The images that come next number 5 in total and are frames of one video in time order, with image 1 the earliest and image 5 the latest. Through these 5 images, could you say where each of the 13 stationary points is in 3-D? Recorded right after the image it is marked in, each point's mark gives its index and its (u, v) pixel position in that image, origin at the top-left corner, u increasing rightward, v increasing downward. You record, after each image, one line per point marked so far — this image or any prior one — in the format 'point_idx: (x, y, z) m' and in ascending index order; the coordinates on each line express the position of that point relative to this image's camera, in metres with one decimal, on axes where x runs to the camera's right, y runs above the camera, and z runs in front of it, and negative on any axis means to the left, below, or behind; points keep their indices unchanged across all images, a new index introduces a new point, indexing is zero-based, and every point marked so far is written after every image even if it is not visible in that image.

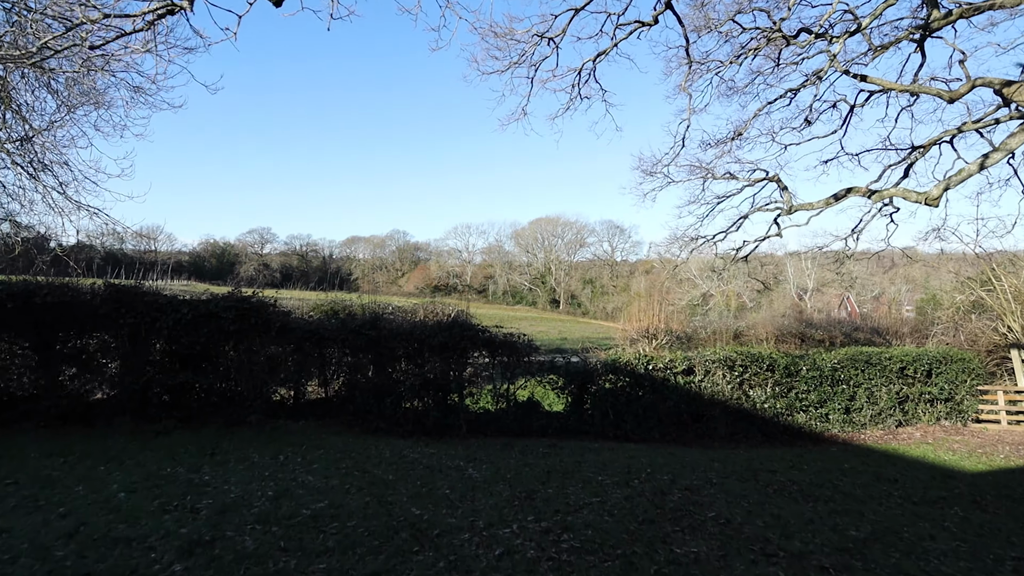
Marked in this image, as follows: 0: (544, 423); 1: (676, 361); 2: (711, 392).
0: (+0.3, -1.1, +9.2) m
1: (+1.5, -0.7, +9.6) m
2: (+1.8, -0.9, +9.7) m
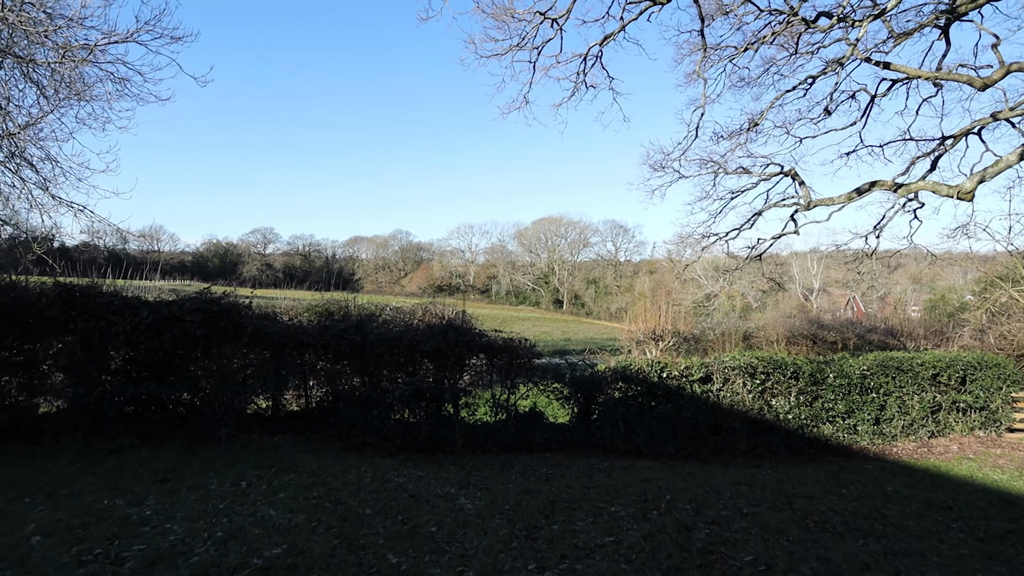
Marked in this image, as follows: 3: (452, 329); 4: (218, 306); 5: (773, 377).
0: (+0.3, -1.1, +8.4) m
1: (+1.5, -0.7, +8.8) m
2: (+1.8, -0.9, +8.9) m
3: (-0.5, -0.3, +8.2) m
4: (-2.0, -0.1, +7.3) m
5: (+2.2, -0.7, +9.1) m
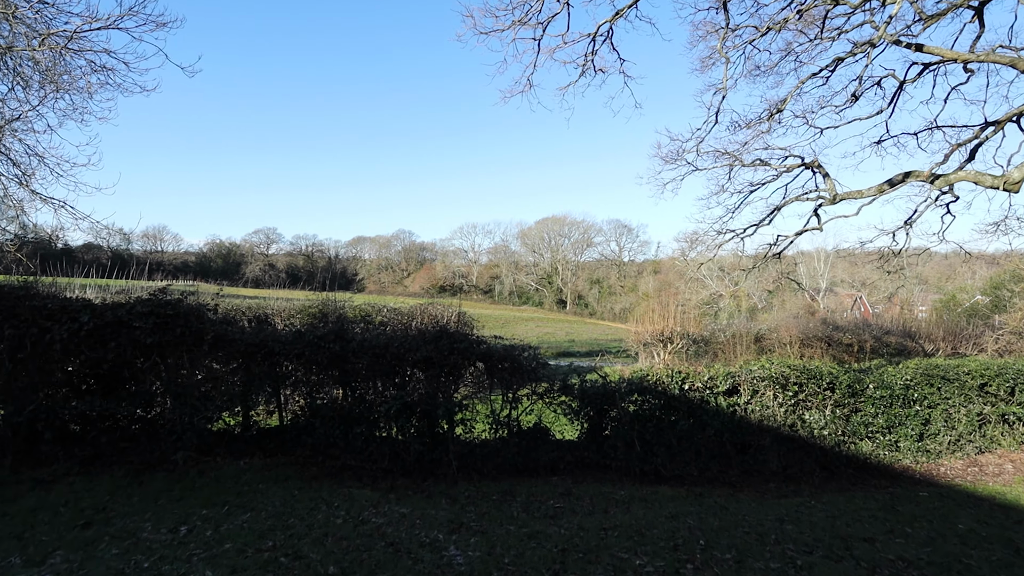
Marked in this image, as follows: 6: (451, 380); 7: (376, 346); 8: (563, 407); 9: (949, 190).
0: (+0.3, -1.1, +7.4) m
1: (+1.5, -0.7, +7.8) m
2: (+1.8, -0.9, +7.9) m
3: (-0.4, -0.3, +7.2) m
4: (-2.0, -0.1, +6.3) m
5: (+2.2, -0.7, +8.1) m
6: (-0.4, -0.6, +7.1) m
7: (-0.9, -0.4, +6.9) m
8: (+0.3, -0.8, +7.5) m
9: (+5.1, +1.2, +12.8) m
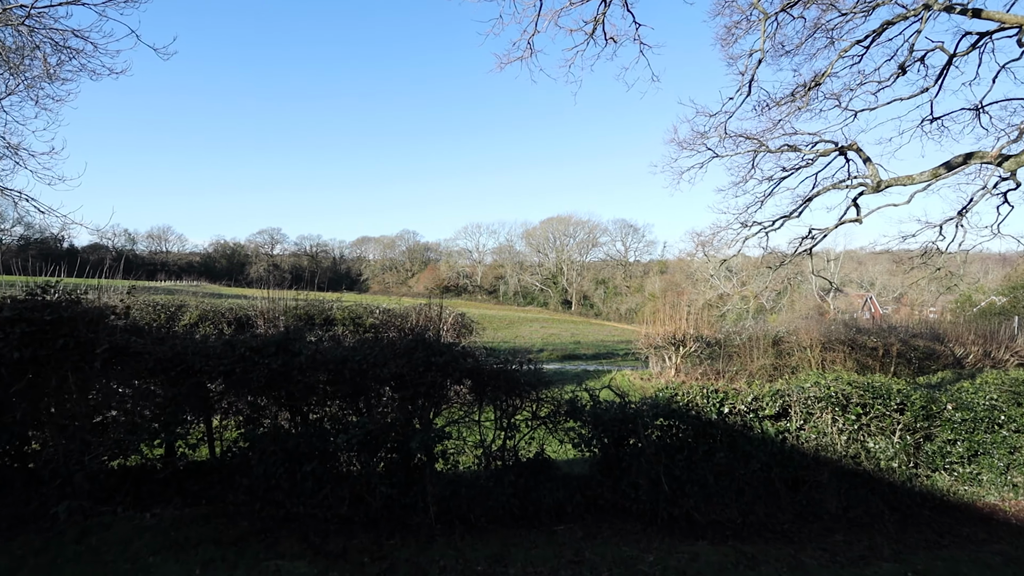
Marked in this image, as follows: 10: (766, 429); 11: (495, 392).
0: (+0.3, -1.1, +5.9) m
1: (+1.4, -0.6, +6.3) m
2: (+1.8, -0.9, +6.3) m
3: (-0.5, -0.3, +5.7) m
4: (-2.0, -0.1, +4.8) m
5: (+2.2, -0.7, +6.6) m
6: (-0.4, -0.6, +5.5) m
7: (-0.9, -0.4, +5.4) m
8: (+0.3, -0.8, +6.0) m
9: (+5.1, +1.2, +11.3) m
10: (+1.5, -0.8, +6.2) m
11: (-0.1, -0.5, +5.7) m
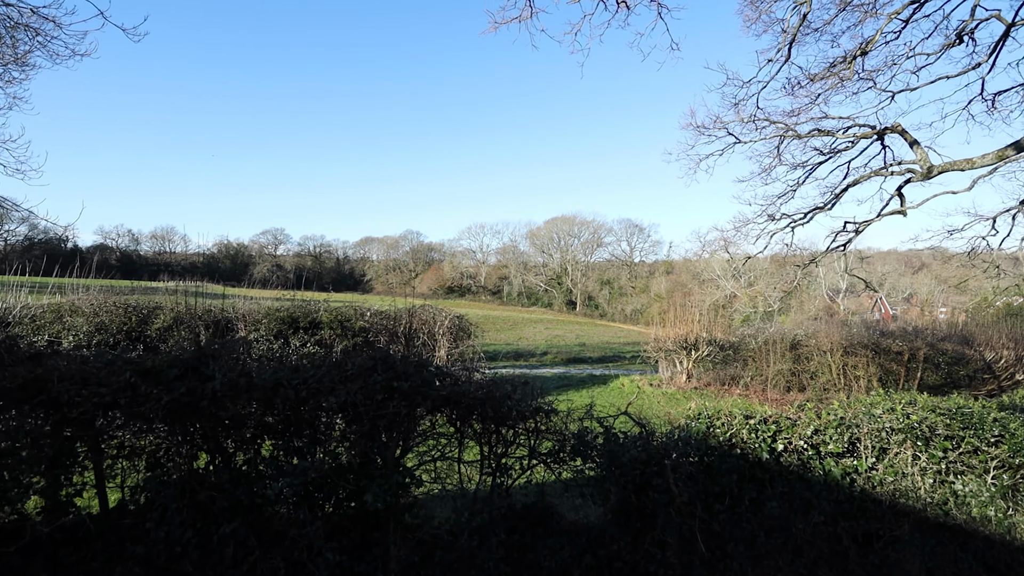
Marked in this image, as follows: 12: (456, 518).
0: (+0.2, -1.1, +4.5) m
1: (+1.4, -0.6, +4.9) m
2: (+1.7, -0.9, +4.9) m
3: (-0.5, -0.3, +4.3) m
4: (-2.0, -0.1, +3.4) m
5: (+2.1, -0.7, +5.2) m
6: (-0.5, -0.6, +4.1) m
7: (-0.9, -0.4, +4.0) m
8: (+0.3, -0.8, +4.6) m
9: (+5.1, +1.2, +9.9) m
10: (+1.4, -0.8, +4.9) m
11: (-0.1, -0.5, +4.3) m
12: (-0.2, -1.0, +4.4) m
